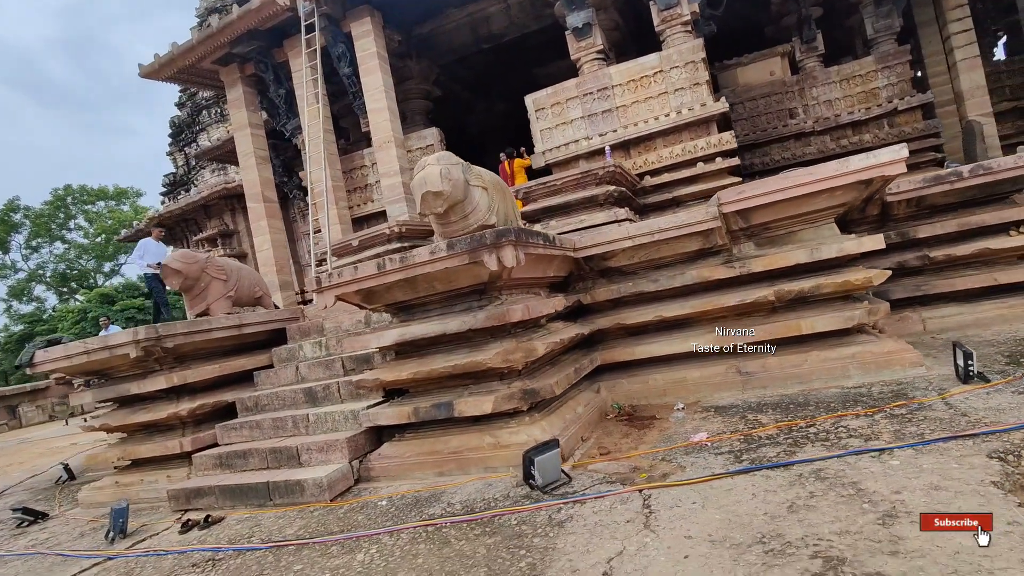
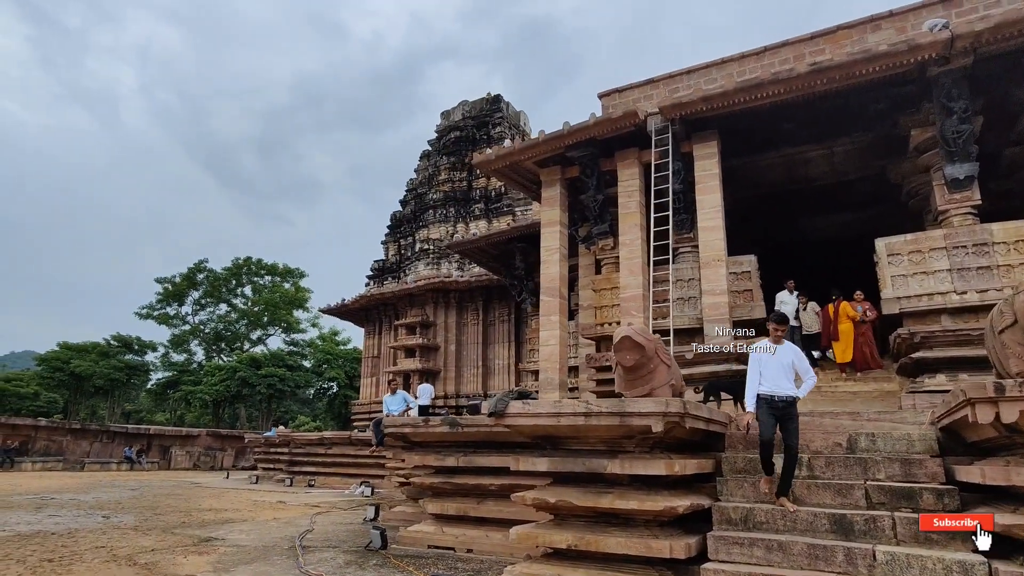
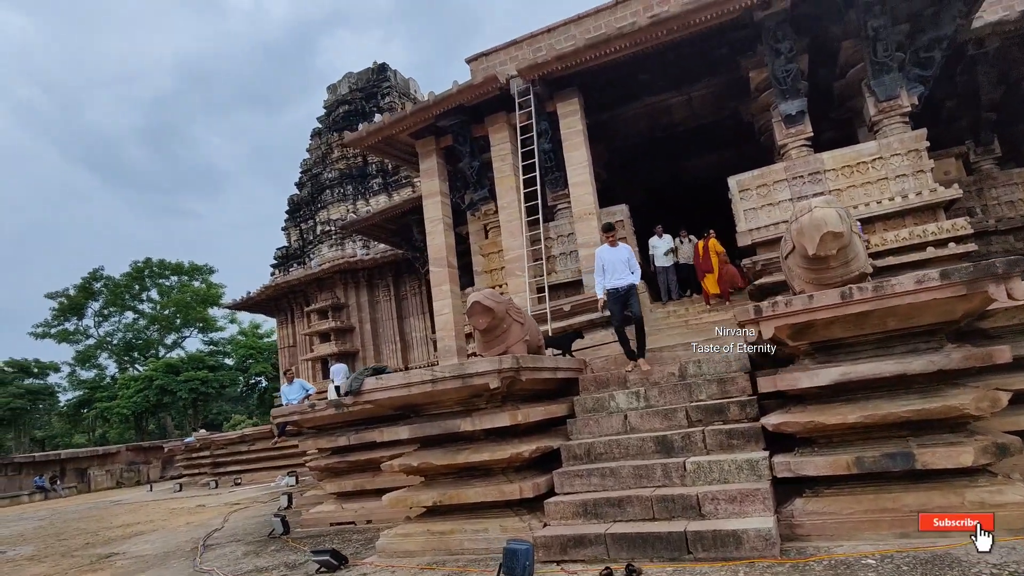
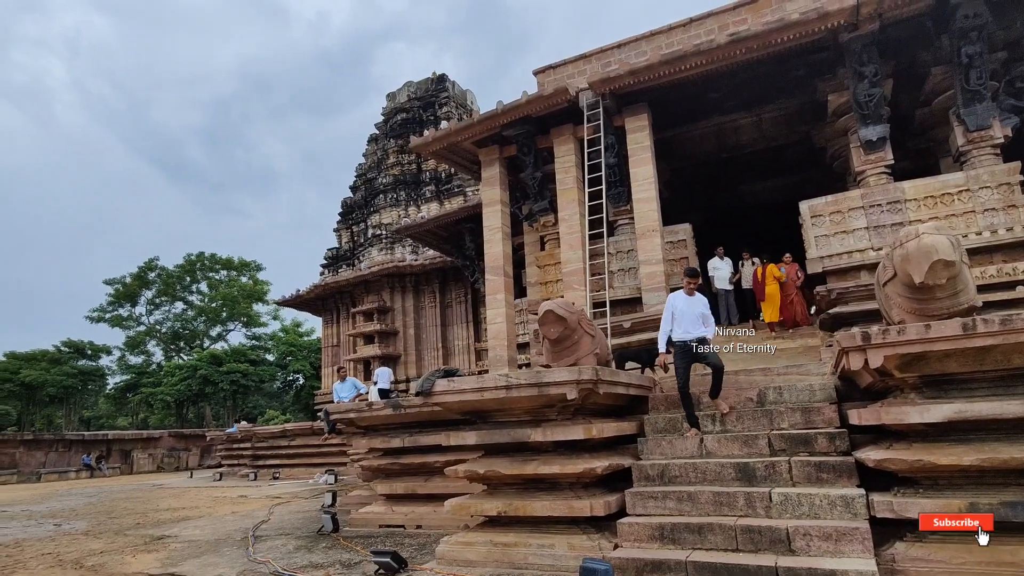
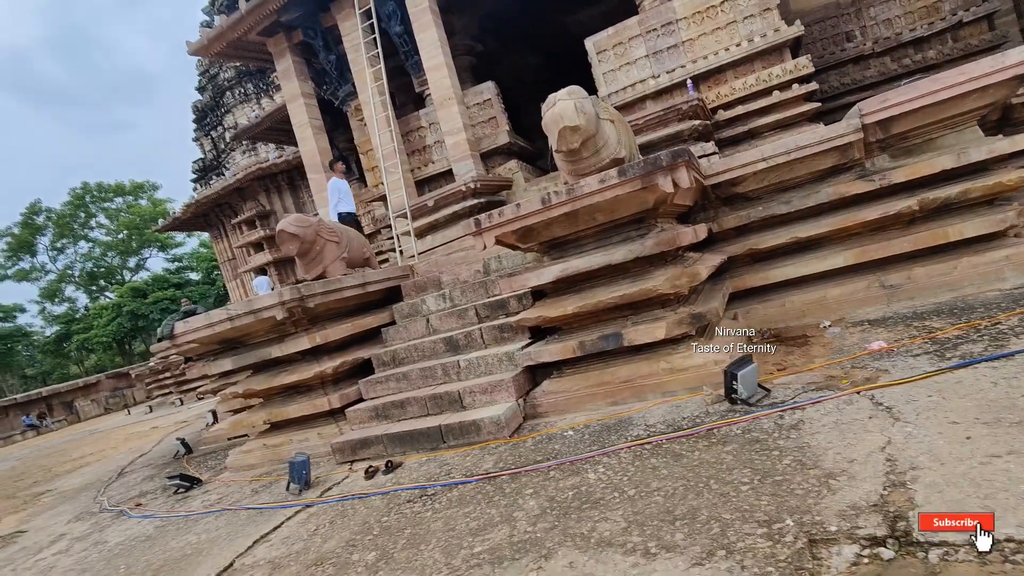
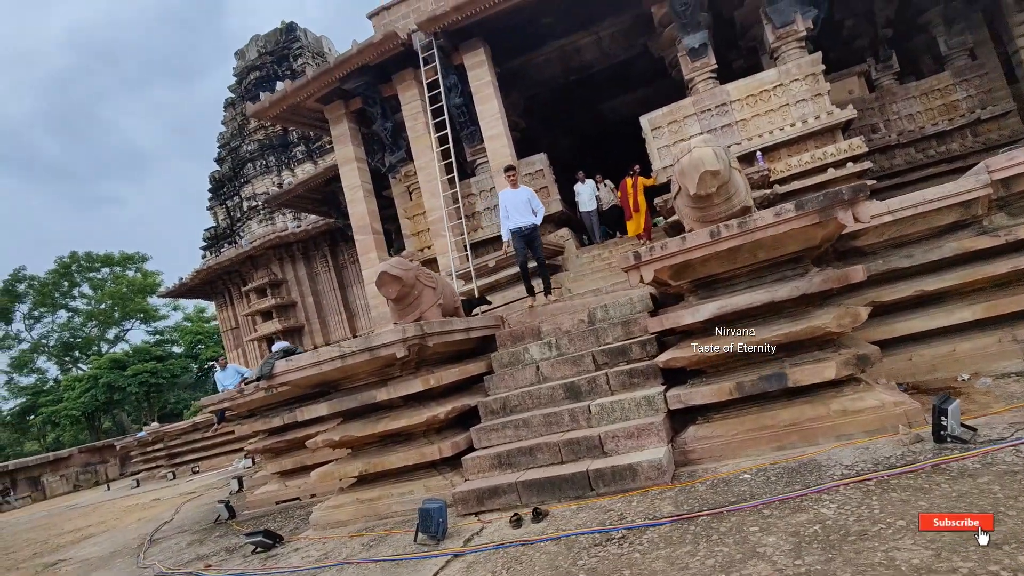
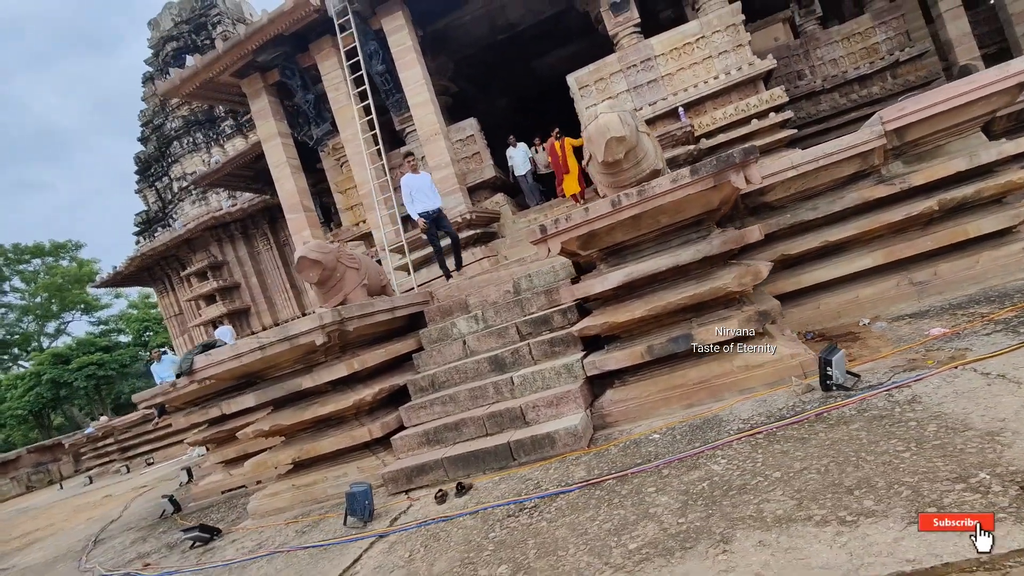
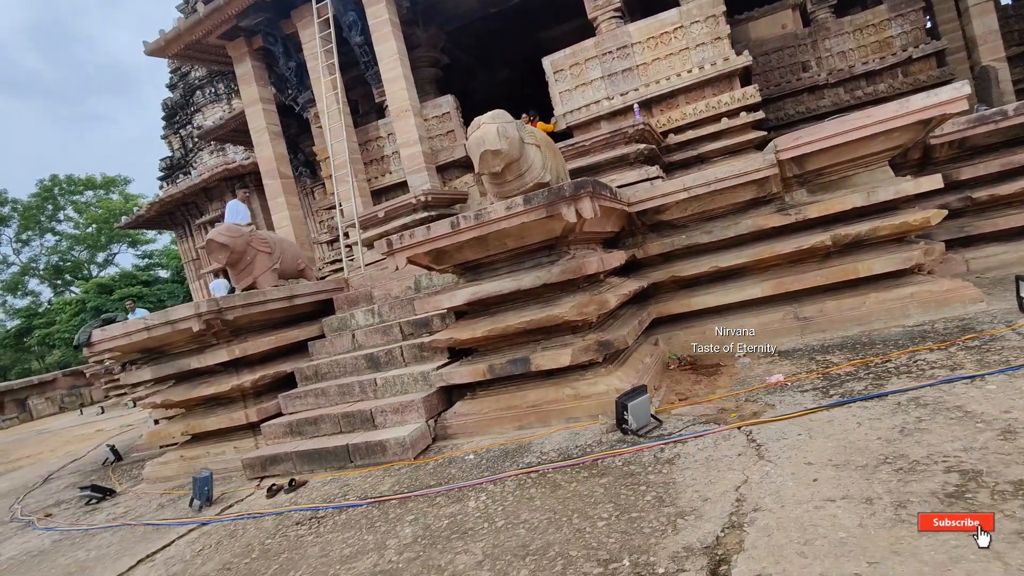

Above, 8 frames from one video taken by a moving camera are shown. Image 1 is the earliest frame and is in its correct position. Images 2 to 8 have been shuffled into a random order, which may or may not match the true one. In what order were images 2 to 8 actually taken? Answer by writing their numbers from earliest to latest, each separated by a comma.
8, 5, 7, 6, 3, 4, 2
